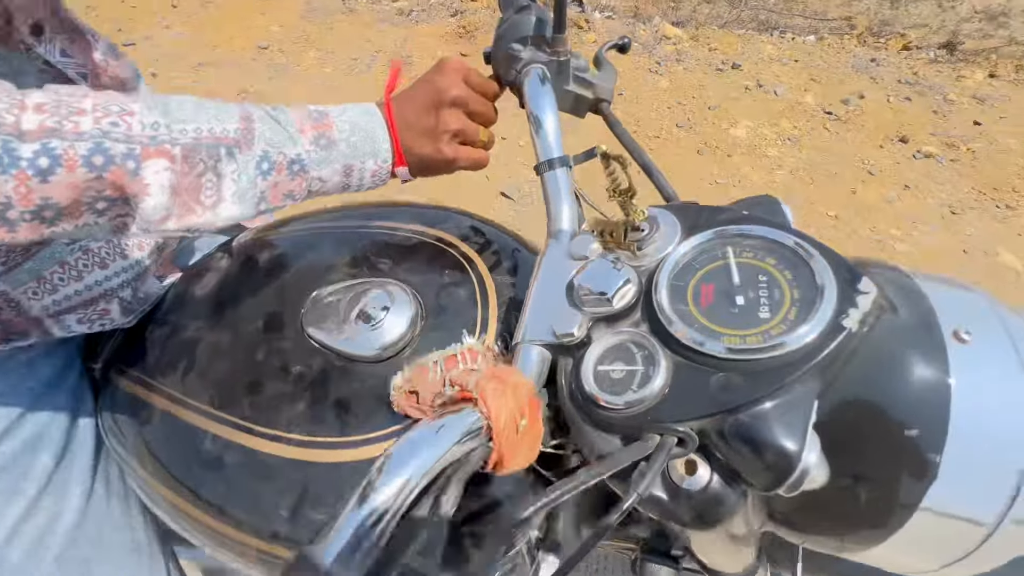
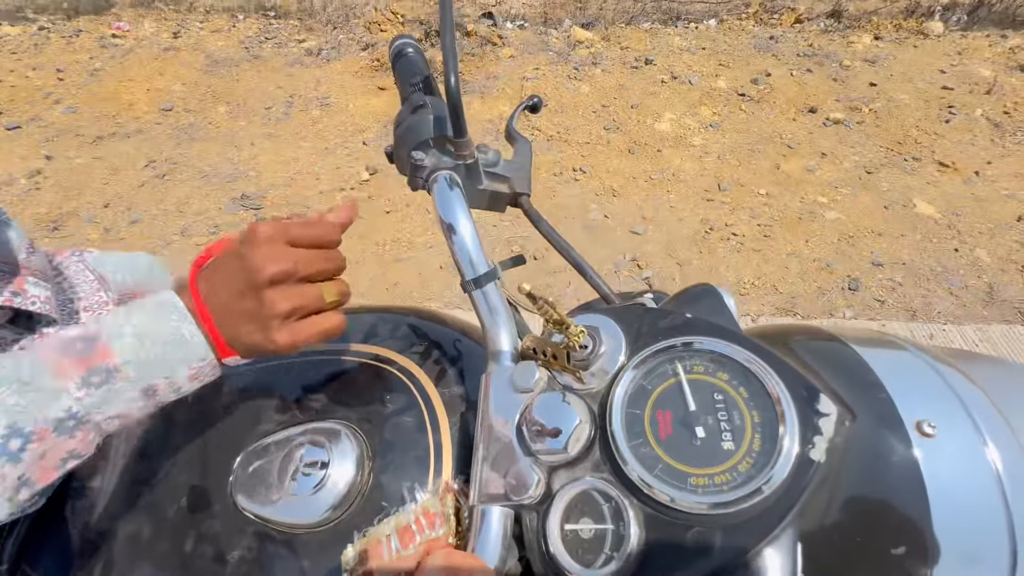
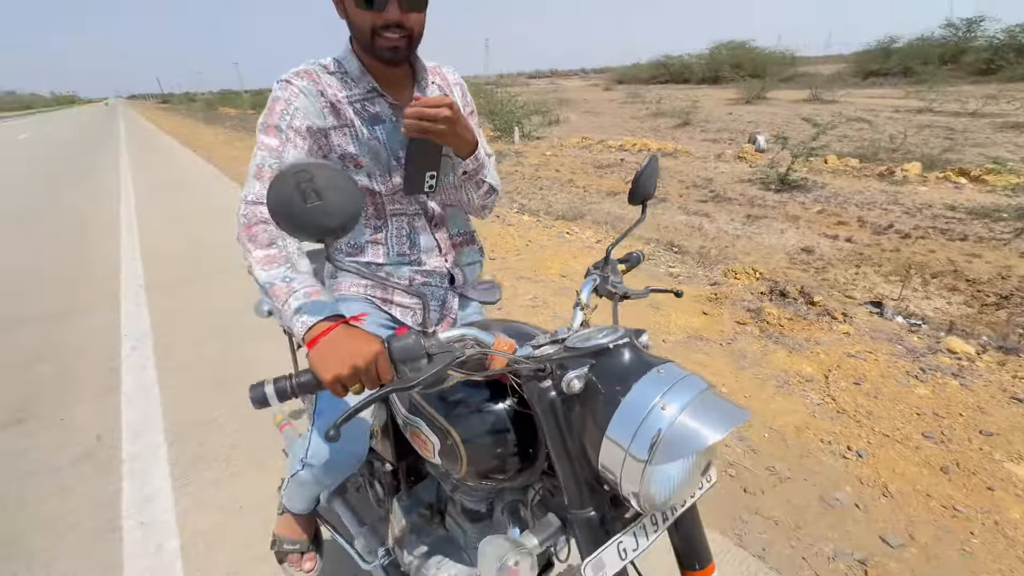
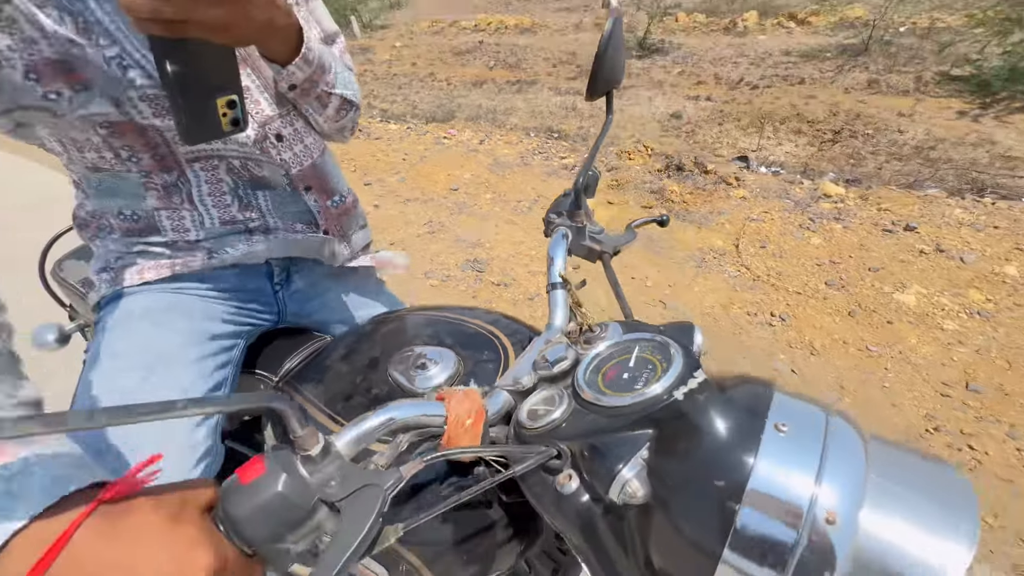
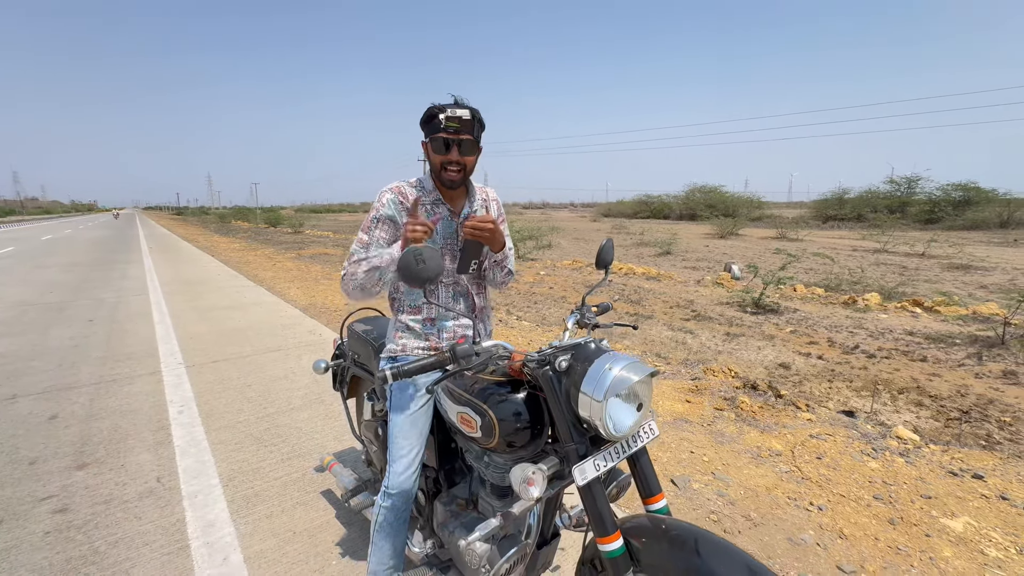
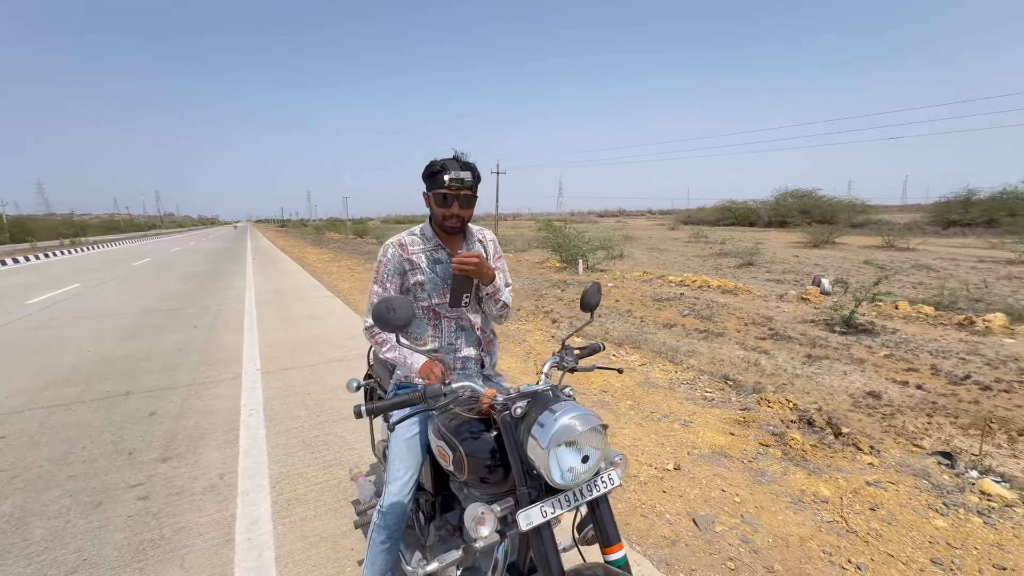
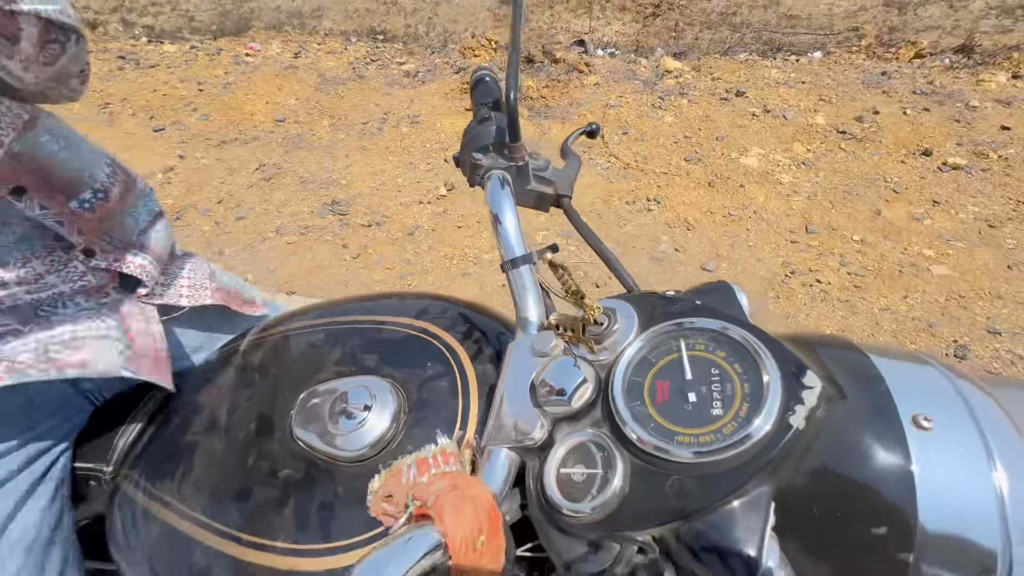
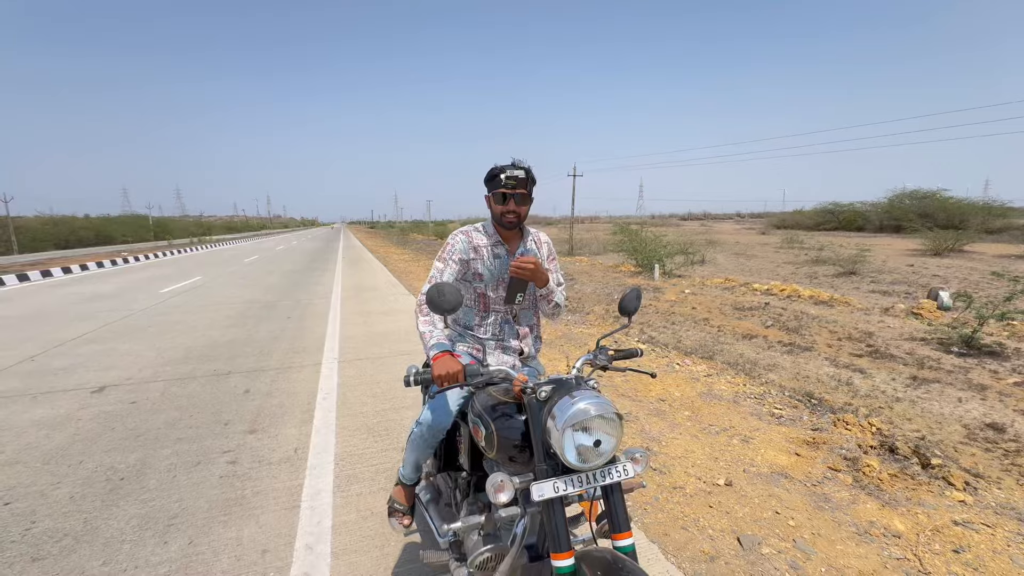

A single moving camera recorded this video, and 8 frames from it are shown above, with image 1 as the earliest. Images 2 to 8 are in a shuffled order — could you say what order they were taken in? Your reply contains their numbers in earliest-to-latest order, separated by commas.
2, 7, 4, 3, 8, 6, 5
